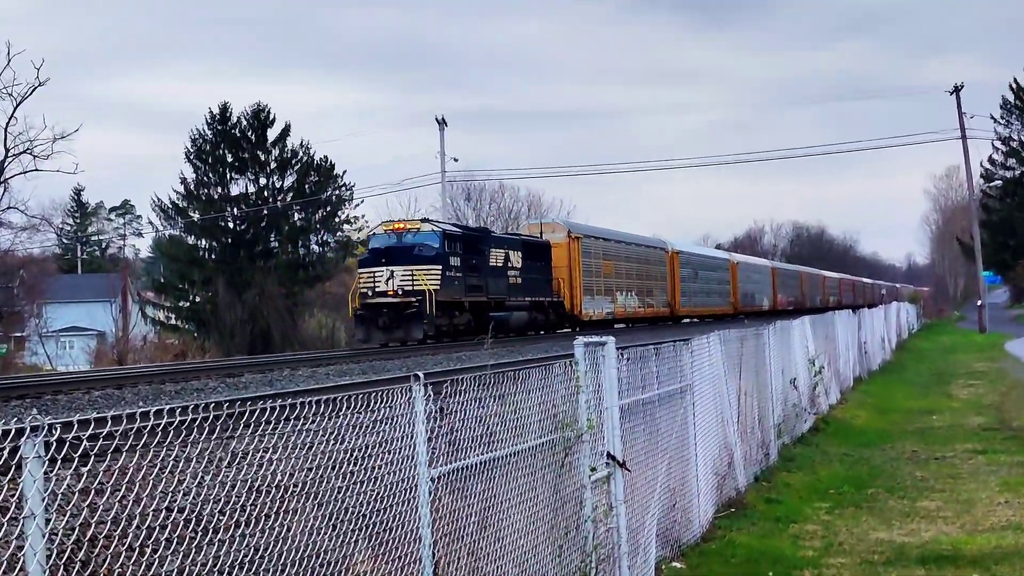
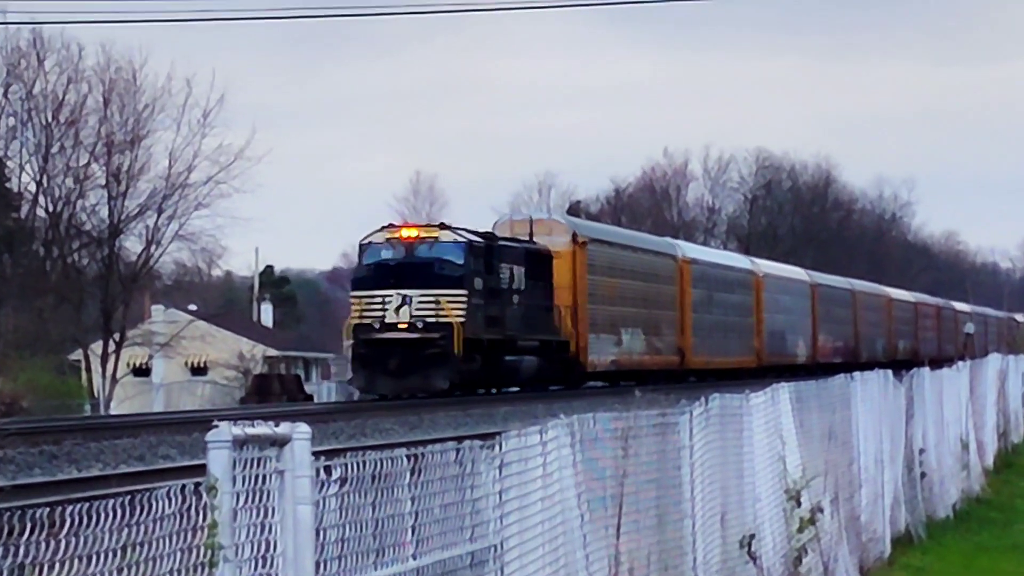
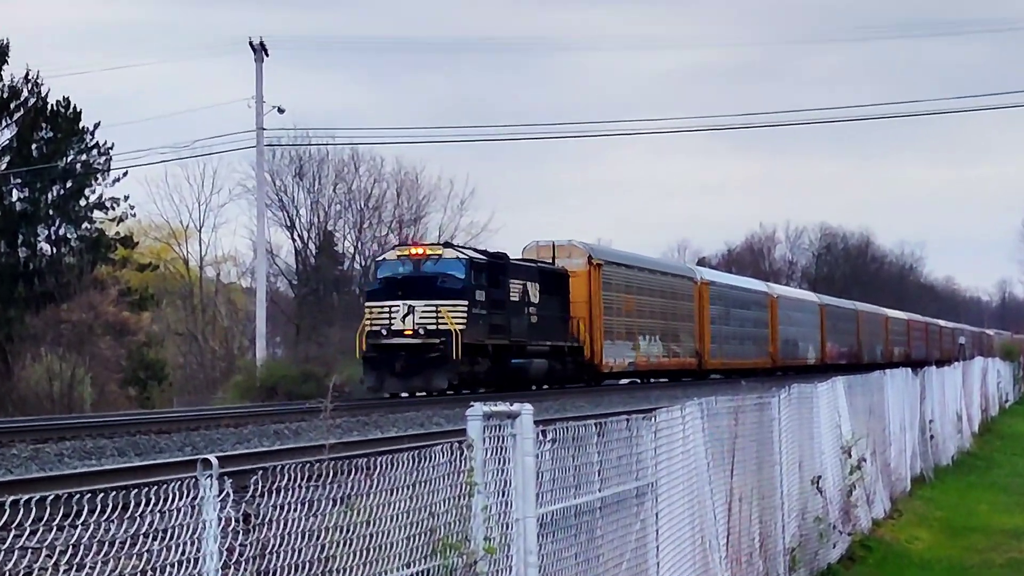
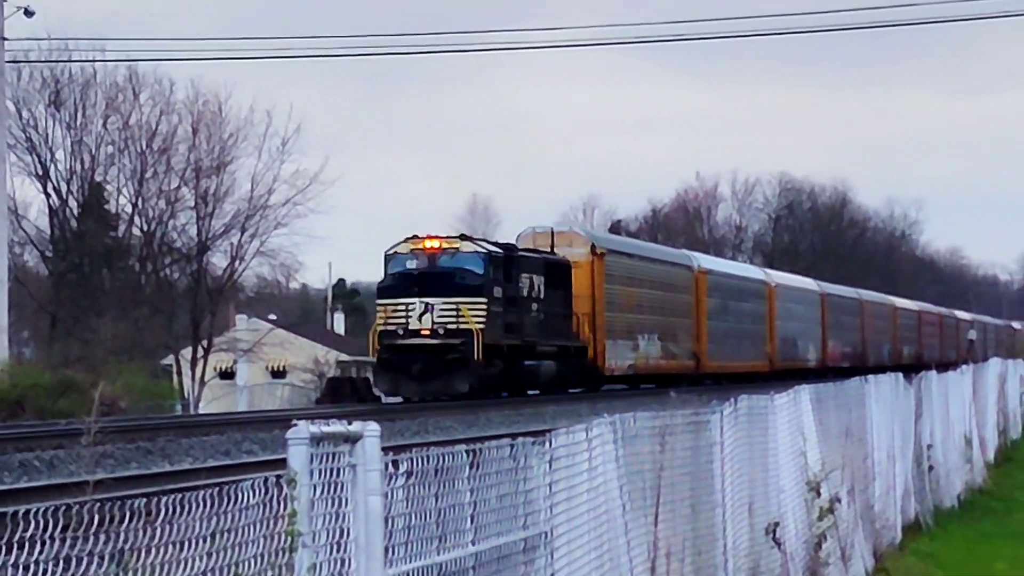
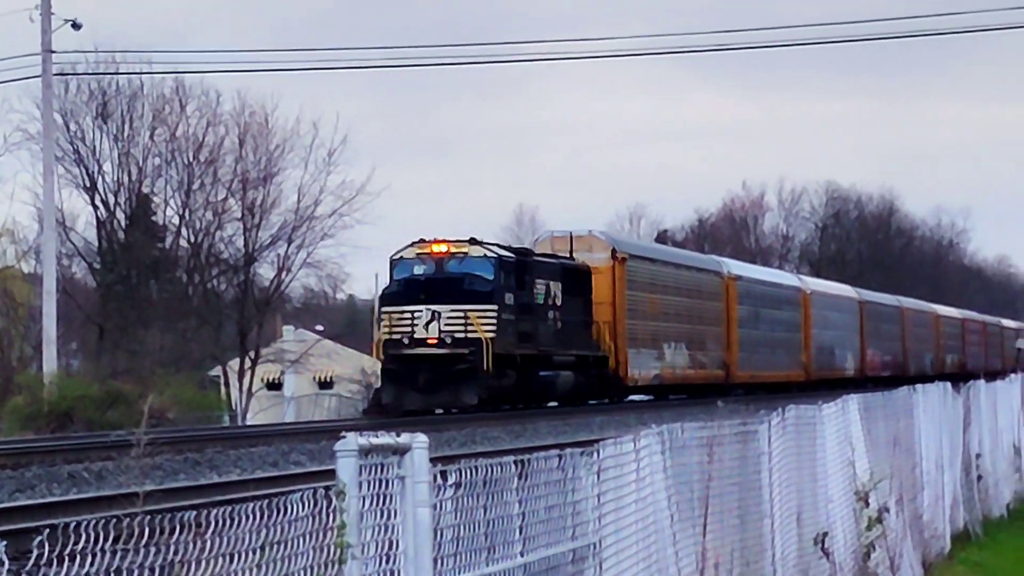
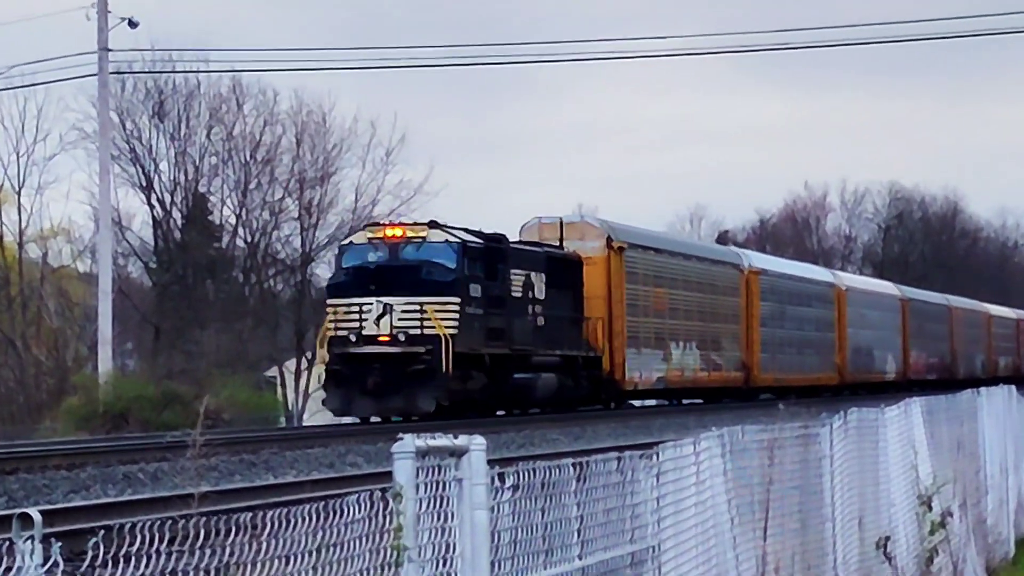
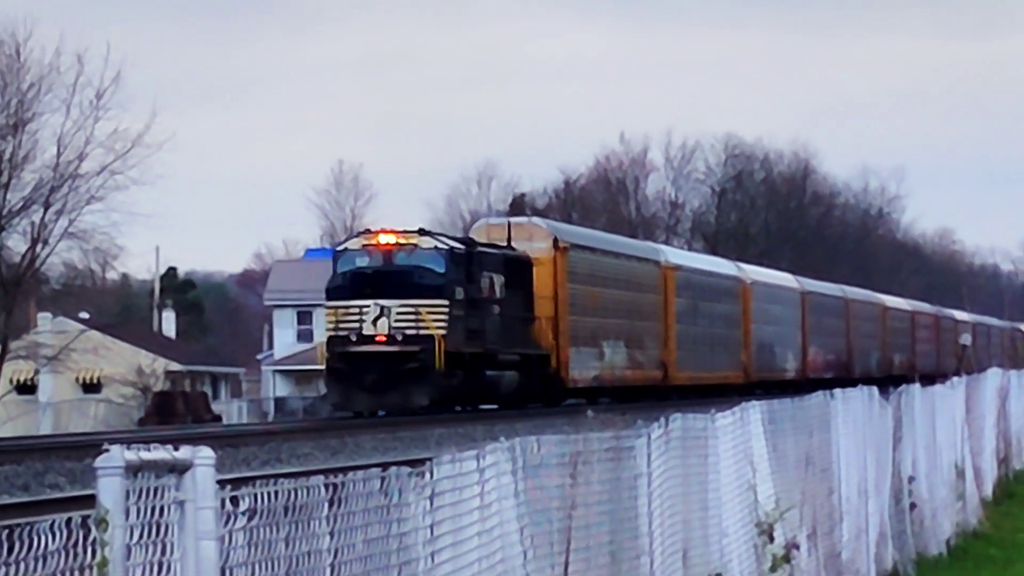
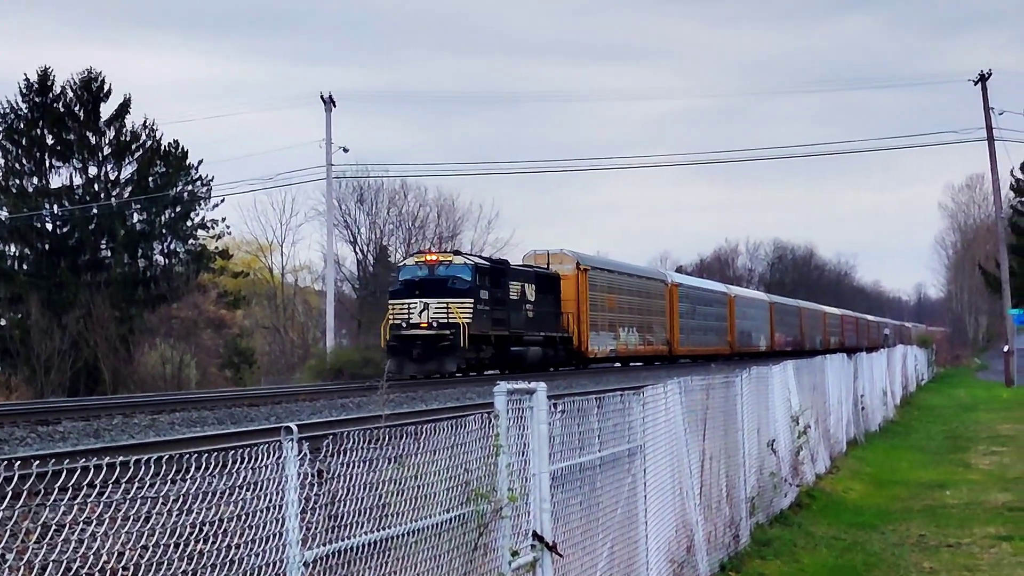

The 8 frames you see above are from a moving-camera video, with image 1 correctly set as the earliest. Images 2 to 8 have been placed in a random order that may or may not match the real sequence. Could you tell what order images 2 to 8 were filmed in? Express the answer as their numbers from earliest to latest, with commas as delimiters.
8, 3, 6, 5, 4, 2, 7
